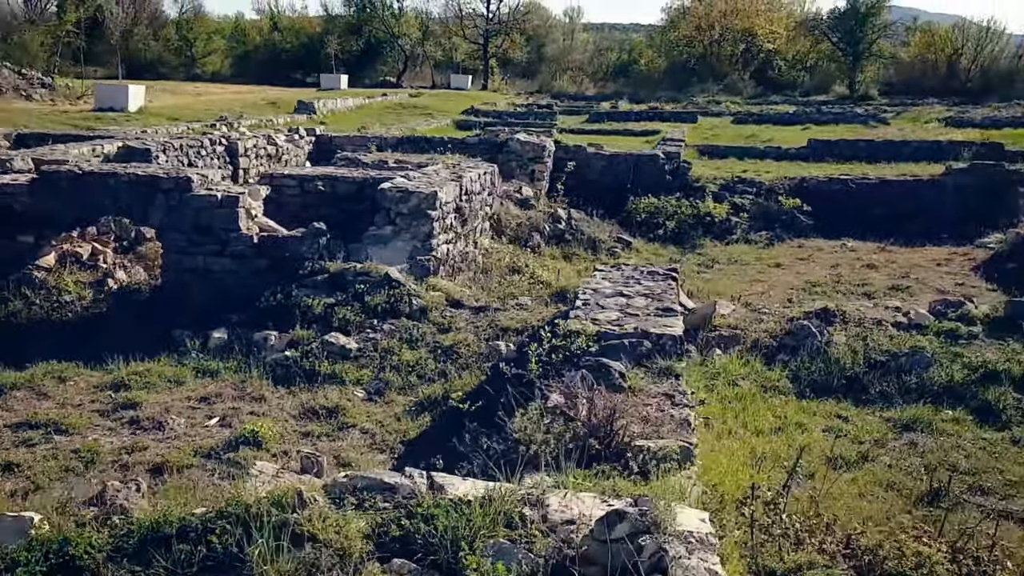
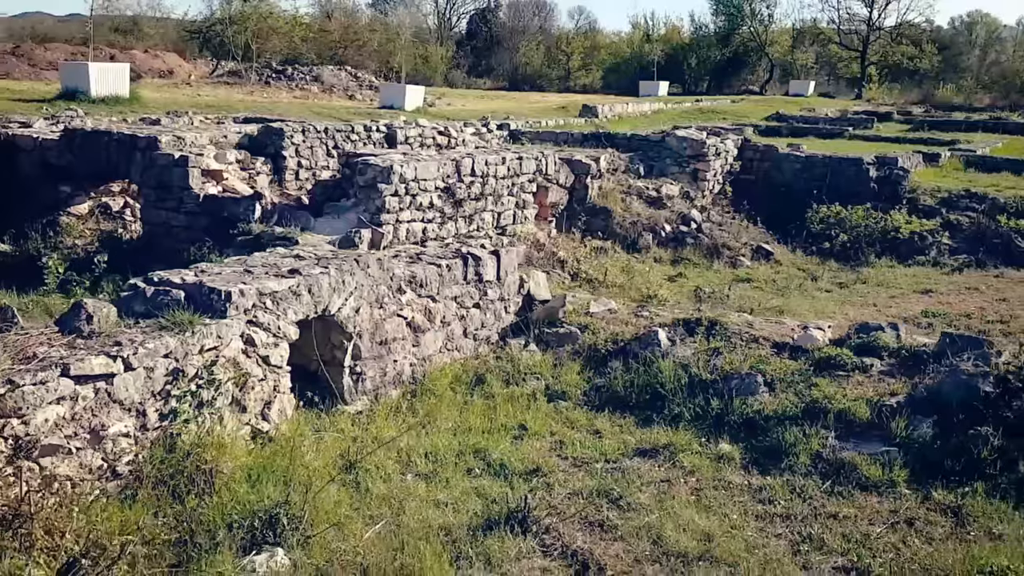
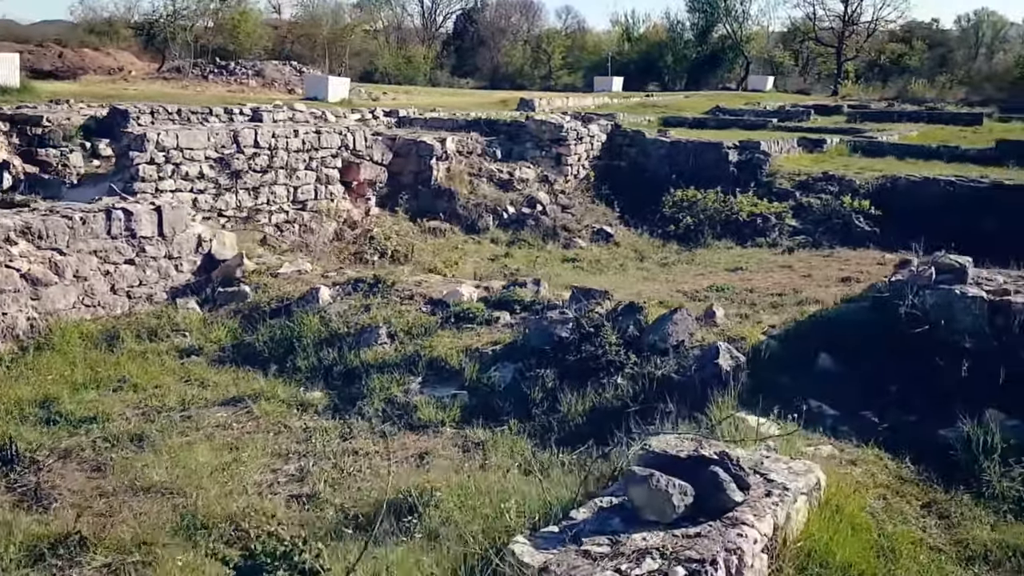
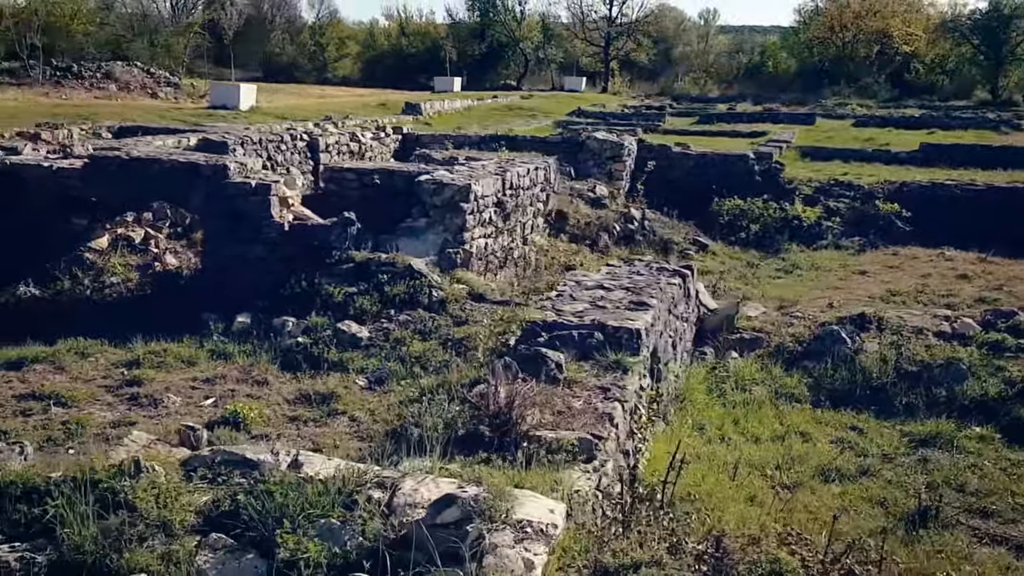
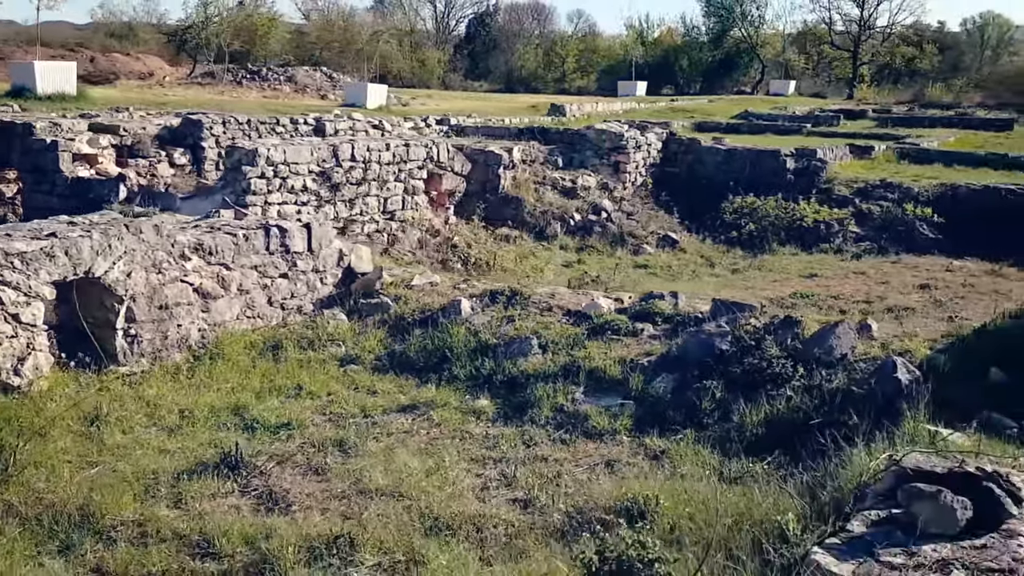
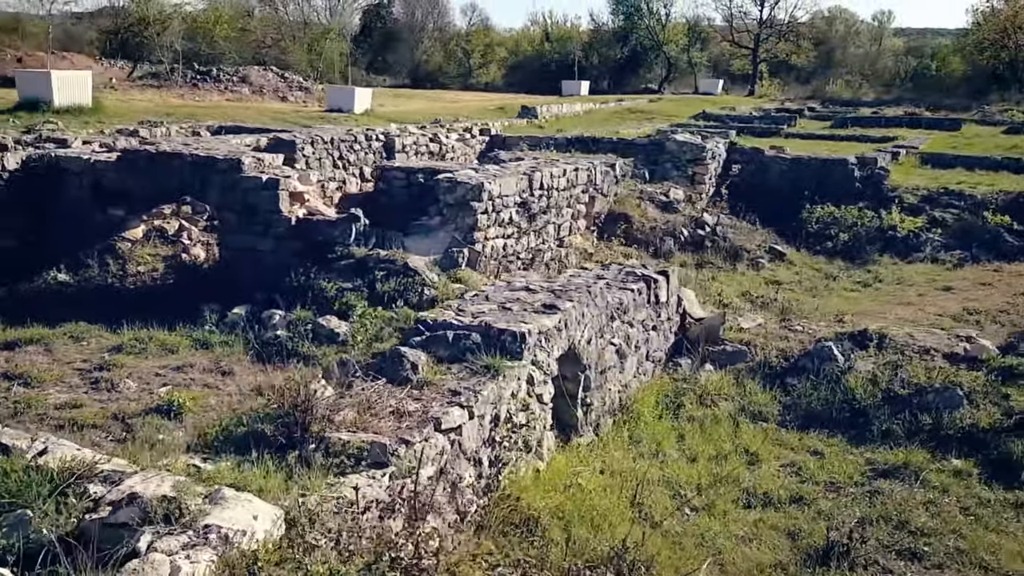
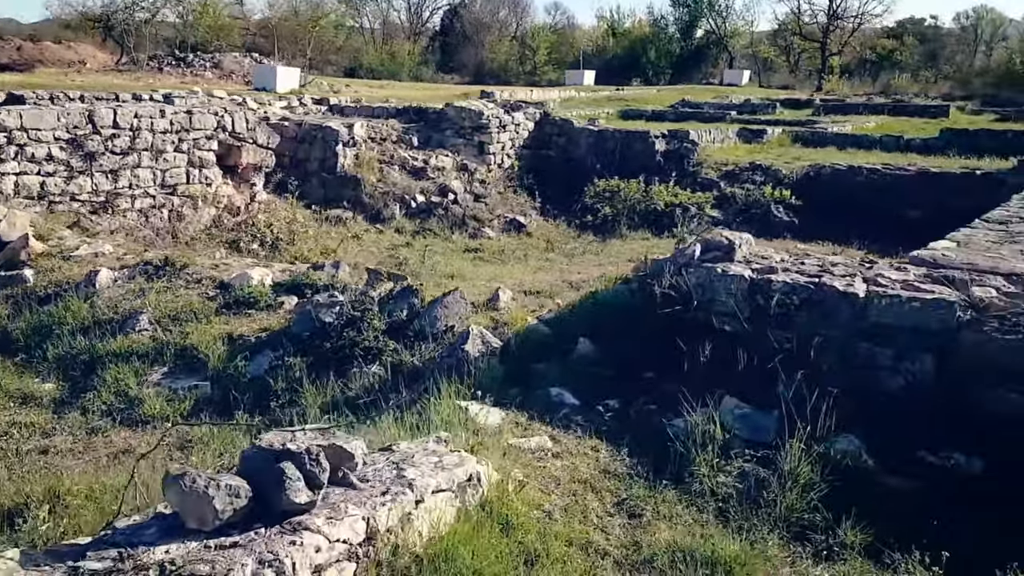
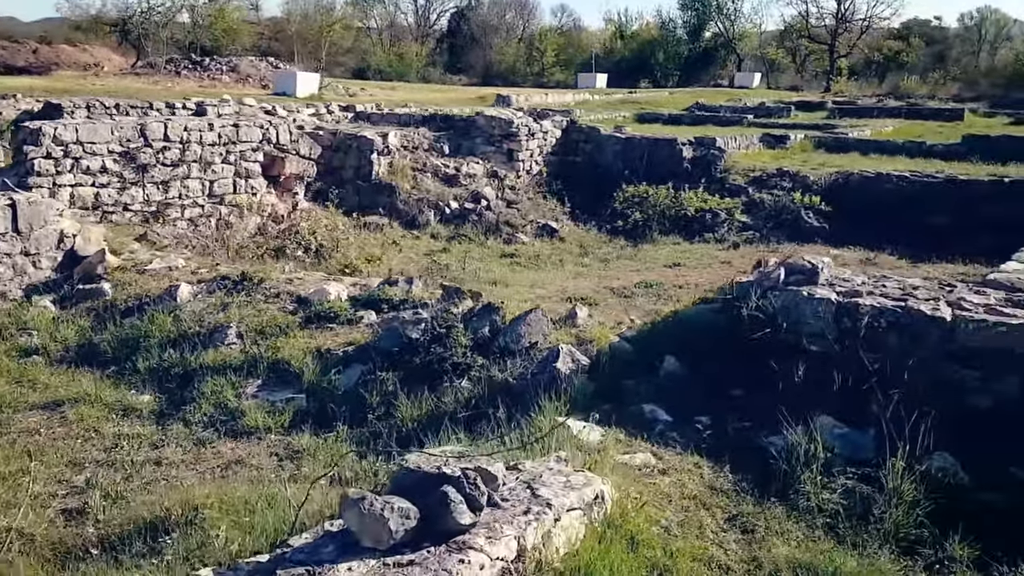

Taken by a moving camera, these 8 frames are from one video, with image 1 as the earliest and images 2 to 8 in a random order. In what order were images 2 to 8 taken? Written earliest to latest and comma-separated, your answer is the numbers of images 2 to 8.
4, 6, 2, 5, 3, 8, 7
